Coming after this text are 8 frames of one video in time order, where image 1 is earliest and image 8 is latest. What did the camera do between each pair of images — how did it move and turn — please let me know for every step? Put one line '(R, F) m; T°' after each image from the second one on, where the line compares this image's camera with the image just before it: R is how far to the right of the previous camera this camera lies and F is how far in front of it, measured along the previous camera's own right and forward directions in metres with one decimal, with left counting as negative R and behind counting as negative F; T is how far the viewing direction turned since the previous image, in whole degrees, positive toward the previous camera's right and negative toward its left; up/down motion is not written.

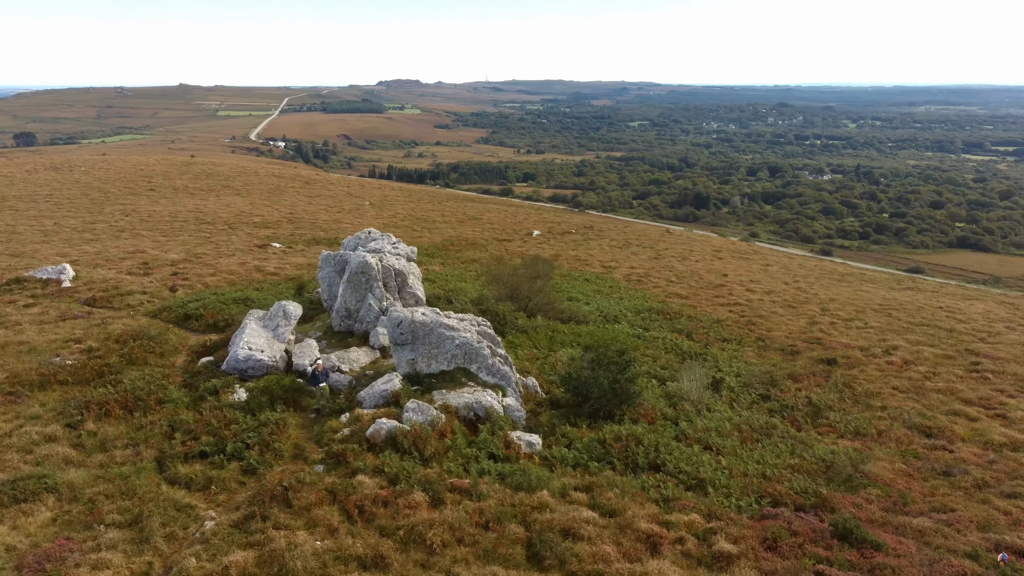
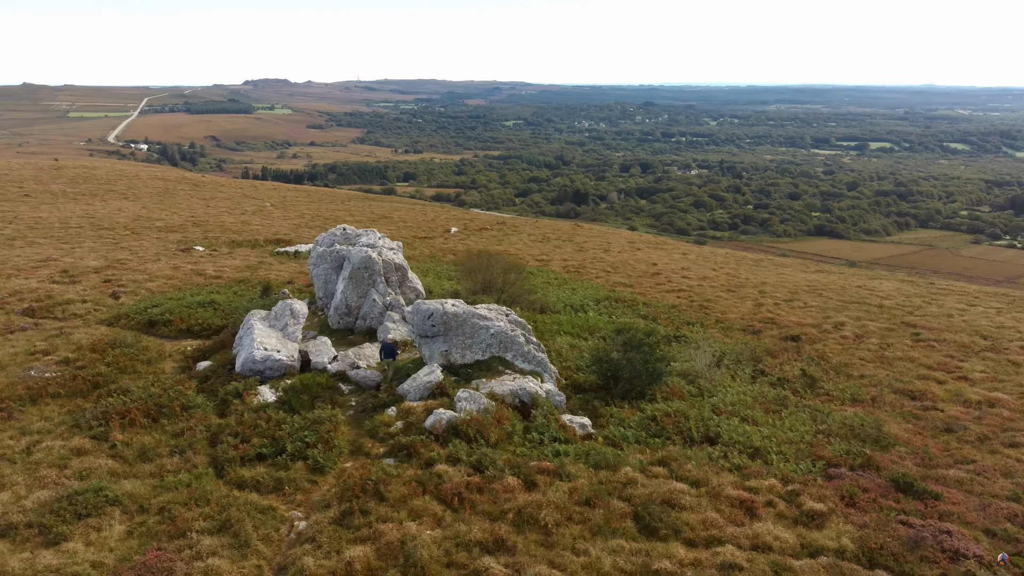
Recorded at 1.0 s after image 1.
(-3.4, 0.0) m; +8°
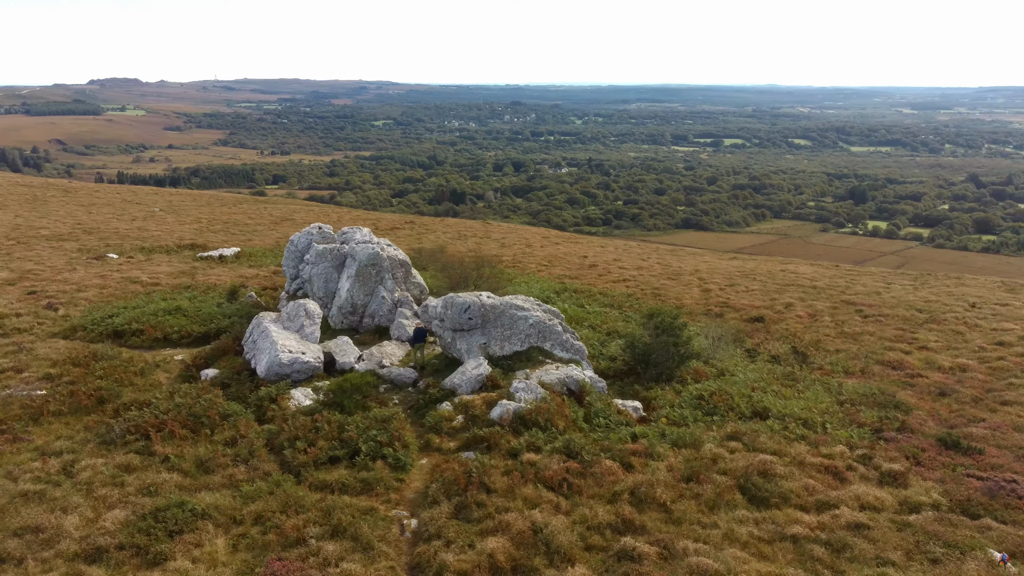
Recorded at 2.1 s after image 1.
(-3.6, +0.2) m; +9°
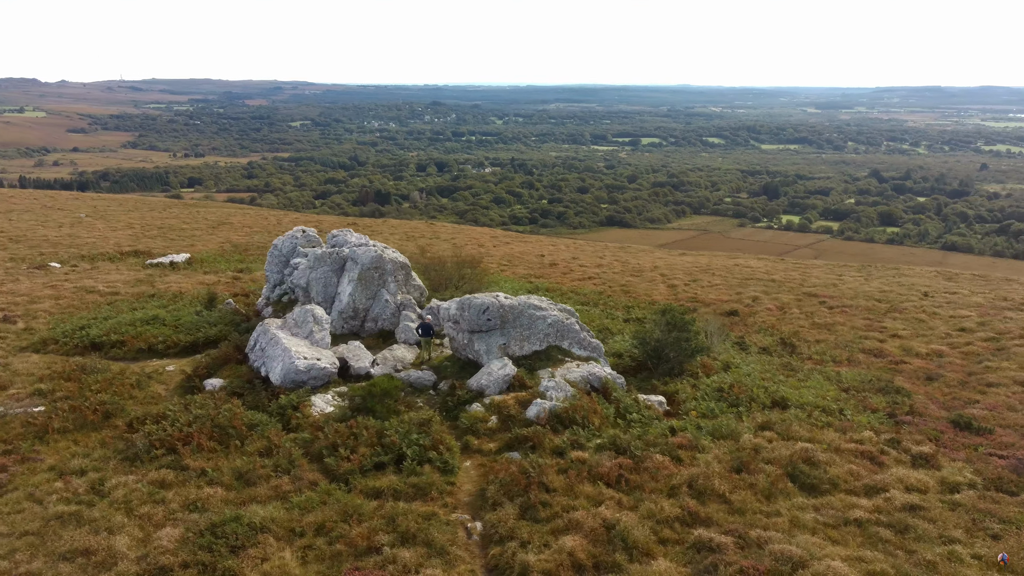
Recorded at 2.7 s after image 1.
(-2.1, +0.1) m; +5°
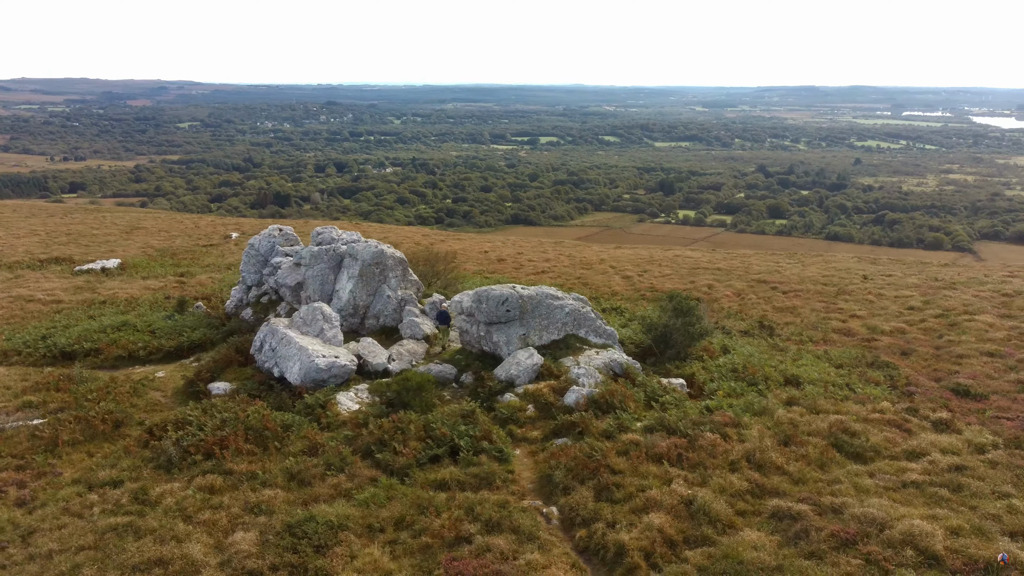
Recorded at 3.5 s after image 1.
(-2.6, +0.1) m; +7°
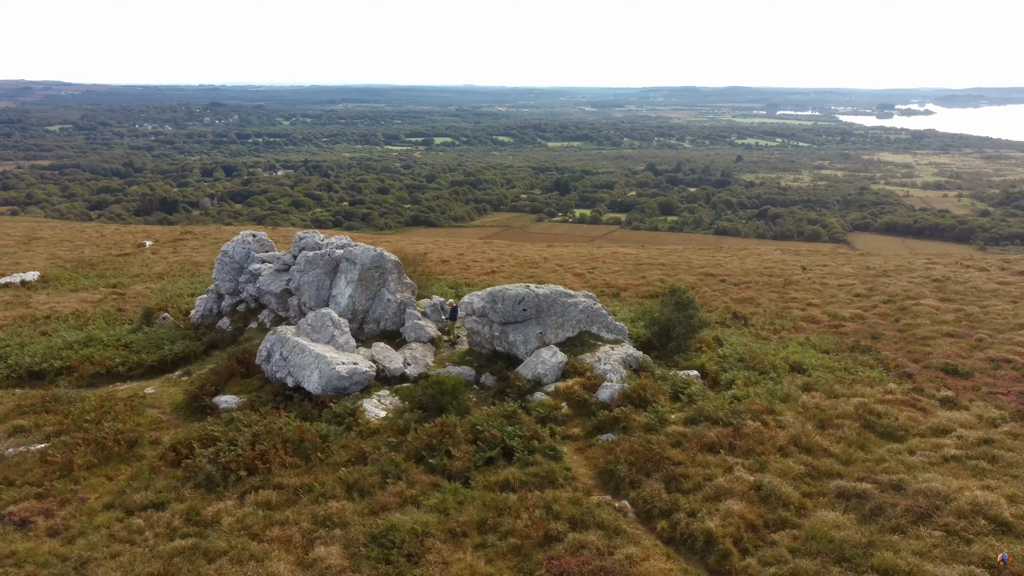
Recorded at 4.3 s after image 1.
(-2.6, +0.2) m; +7°
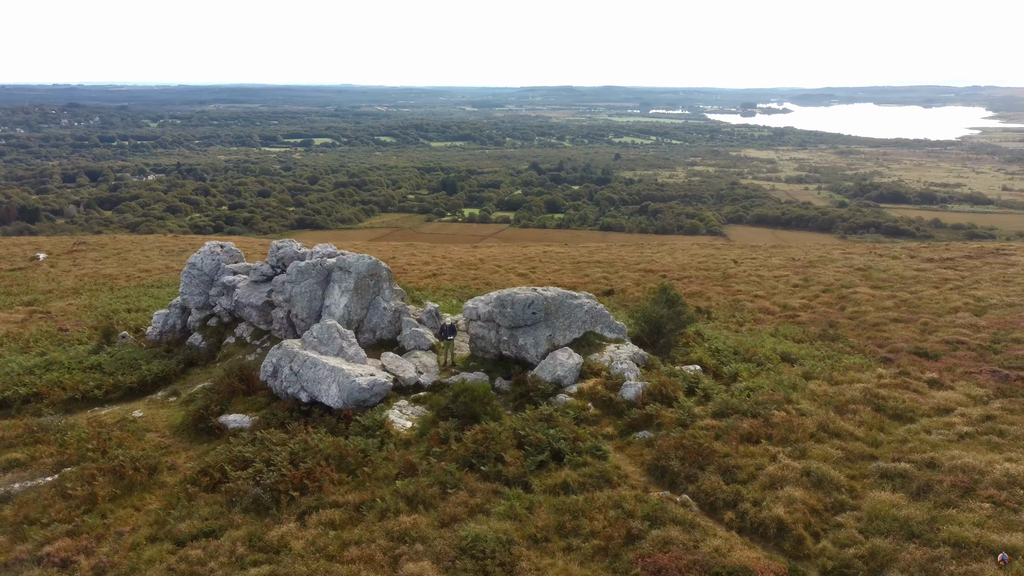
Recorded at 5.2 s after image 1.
(-2.7, +0.1) m; +8°
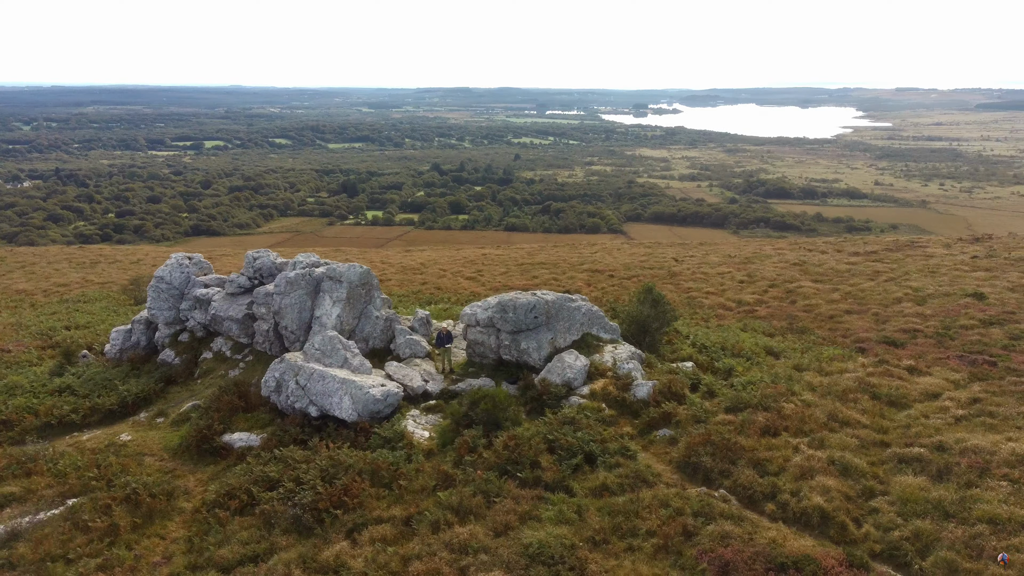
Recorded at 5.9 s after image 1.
(-2.2, +0.1) m; +7°
